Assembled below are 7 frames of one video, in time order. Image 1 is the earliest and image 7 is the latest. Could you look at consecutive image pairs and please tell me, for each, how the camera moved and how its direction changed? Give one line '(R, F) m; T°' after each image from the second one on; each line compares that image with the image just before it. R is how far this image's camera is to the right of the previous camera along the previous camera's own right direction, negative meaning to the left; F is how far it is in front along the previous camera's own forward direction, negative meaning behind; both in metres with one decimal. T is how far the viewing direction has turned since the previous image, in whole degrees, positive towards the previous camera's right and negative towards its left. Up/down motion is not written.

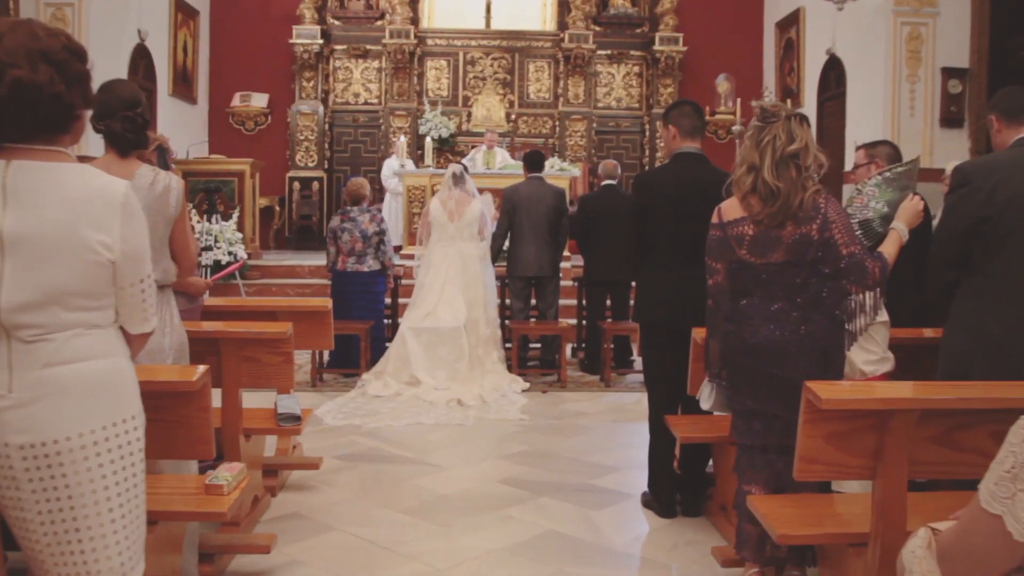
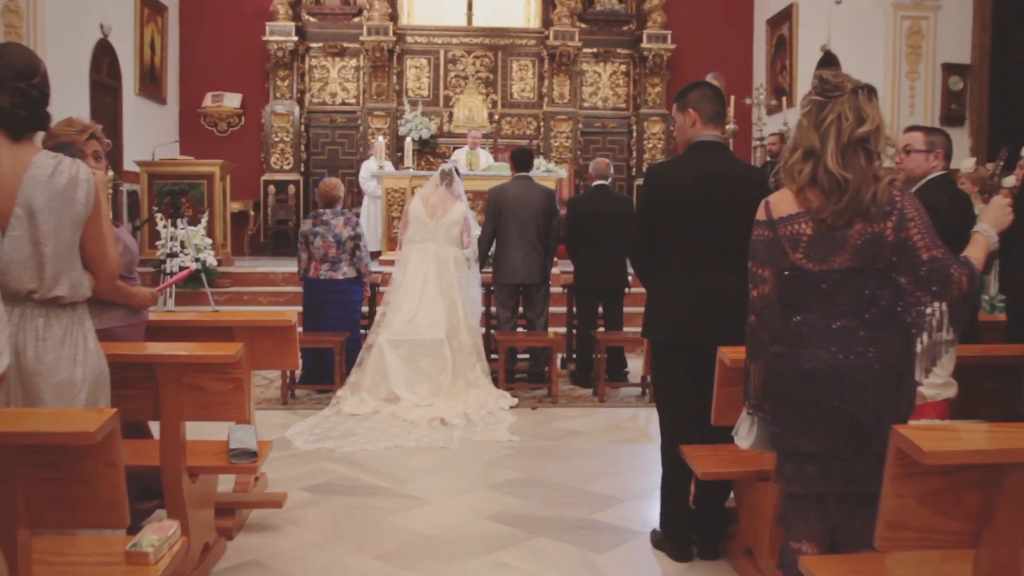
(0.0, +0.5) m; +1°
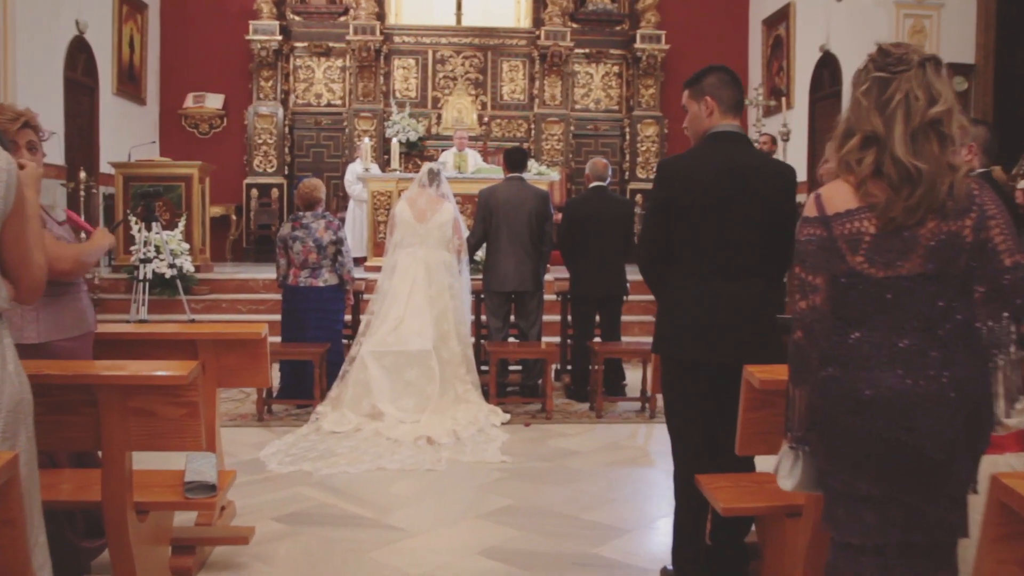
(0.0, +0.4) m; +1°
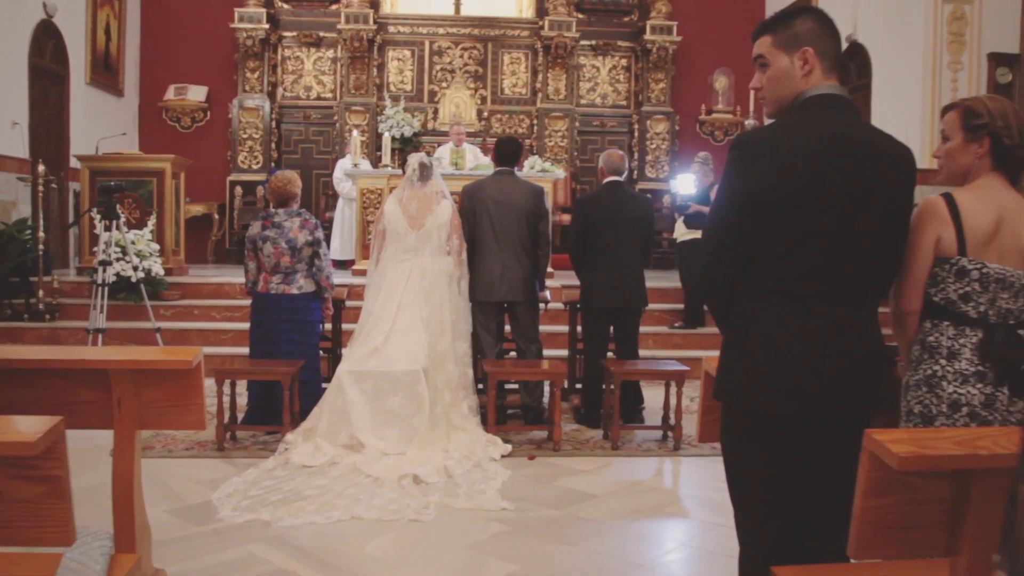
(0.0, +0.8) m; 0°
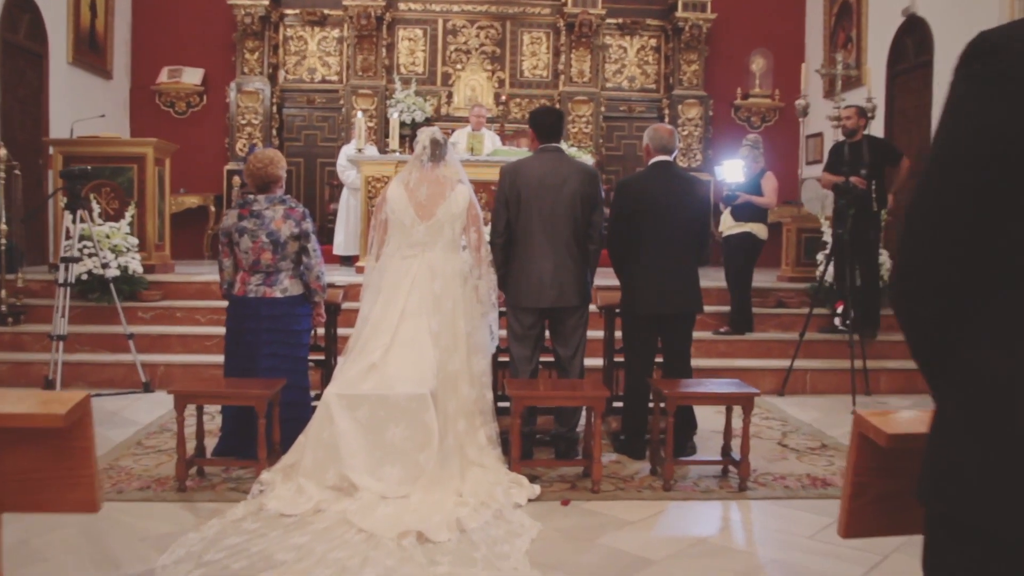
(0.0, +1.0) m; -1°
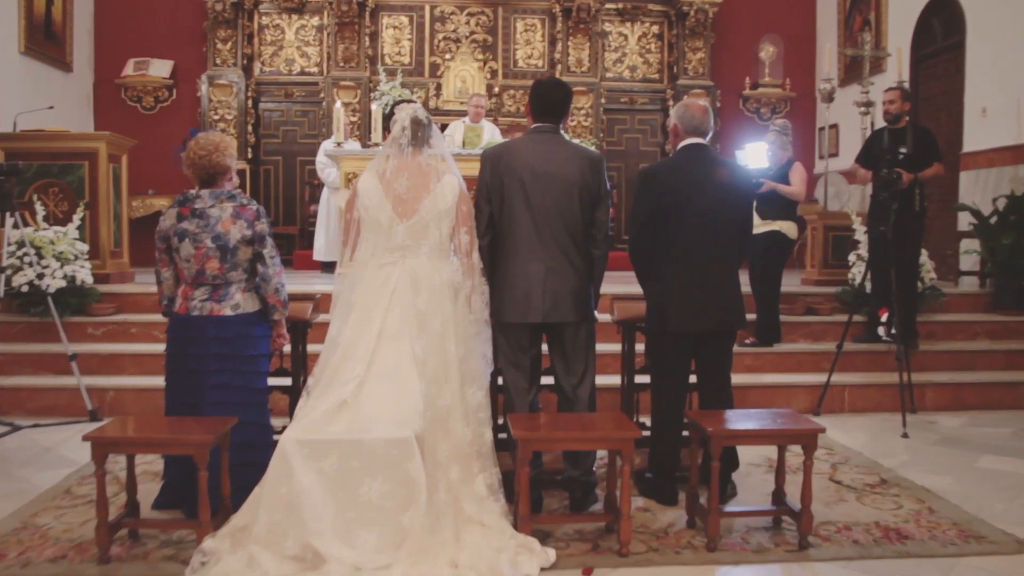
(0.0, +0.8) m; 0°
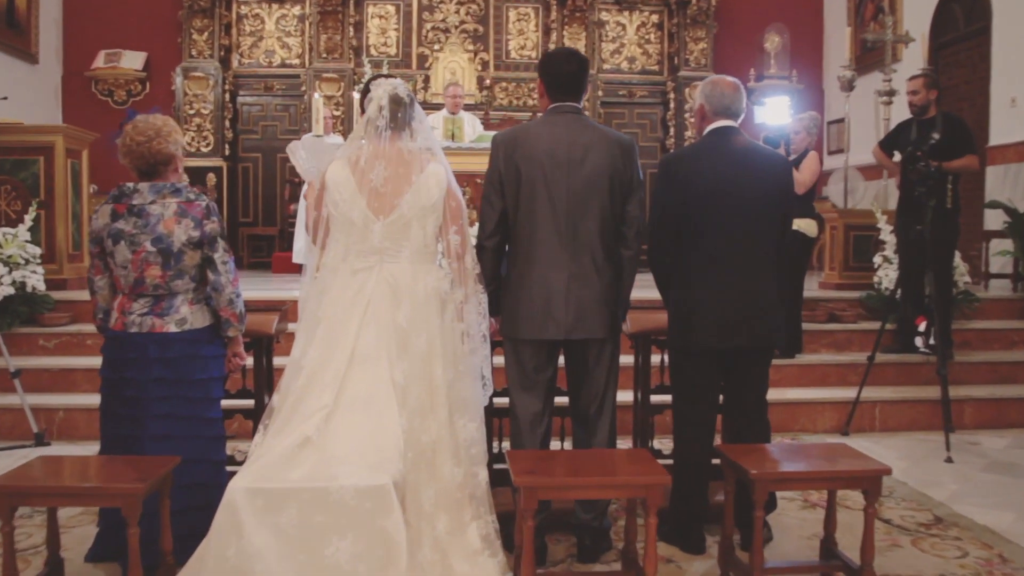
(0.0, +0.6) m; 0°
